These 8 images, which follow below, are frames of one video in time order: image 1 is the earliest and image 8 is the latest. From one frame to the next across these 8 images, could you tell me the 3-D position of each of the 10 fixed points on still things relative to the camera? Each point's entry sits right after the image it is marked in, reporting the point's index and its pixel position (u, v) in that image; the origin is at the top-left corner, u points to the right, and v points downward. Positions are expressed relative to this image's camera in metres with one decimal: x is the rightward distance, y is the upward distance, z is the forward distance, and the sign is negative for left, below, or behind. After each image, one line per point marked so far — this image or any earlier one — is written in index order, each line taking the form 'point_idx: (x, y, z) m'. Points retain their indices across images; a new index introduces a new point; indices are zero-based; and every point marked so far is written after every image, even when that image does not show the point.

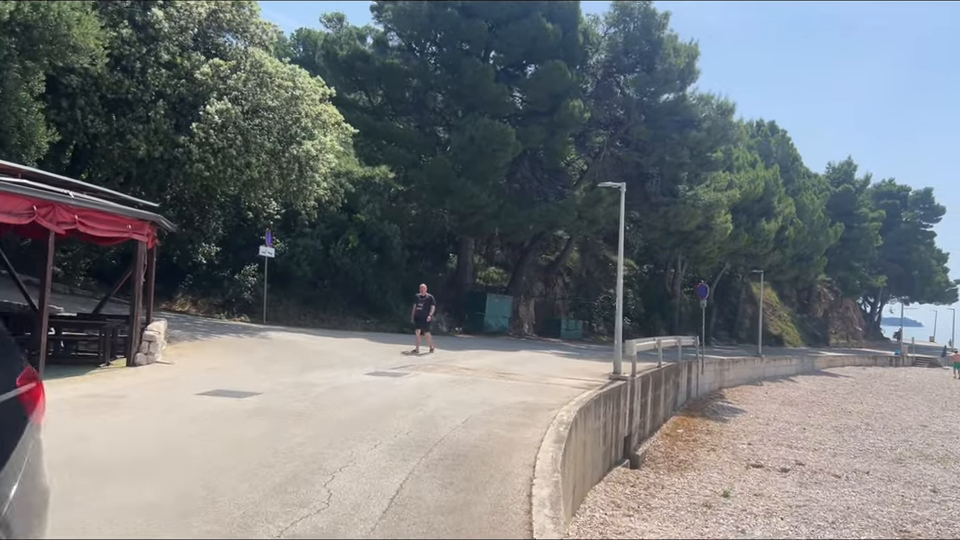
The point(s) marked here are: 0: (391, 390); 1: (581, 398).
0: (-1.7, -2.4, +14.4) m
1: (+2.1, -2.7, +15.3) m
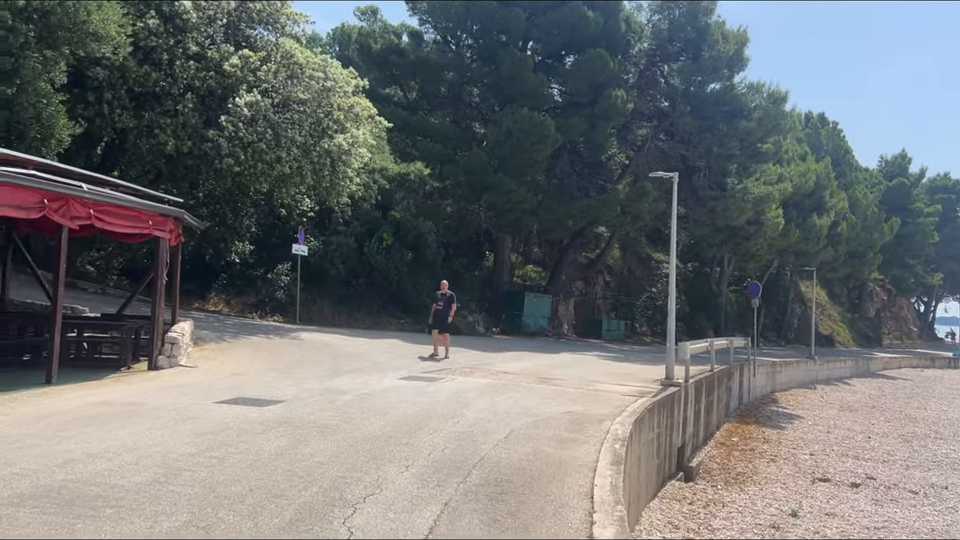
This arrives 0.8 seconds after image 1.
0: (-1.0, -2.3, +13.2) m
1: (+3.0, -2.6, +14.0) m
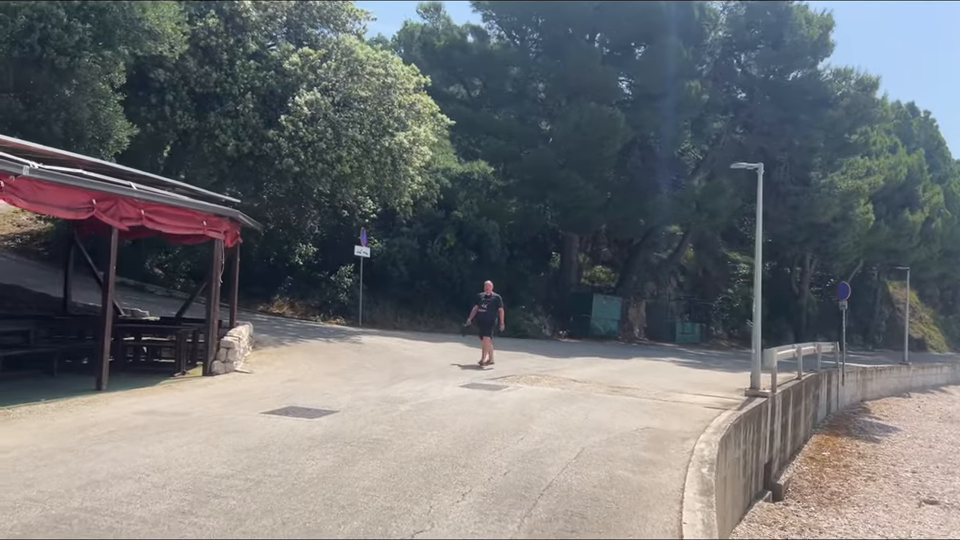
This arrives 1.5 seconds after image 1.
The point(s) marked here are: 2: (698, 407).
0: (+0.1, -2.3, +12.2) m
1: (+4.1, -2.6, +12.6) m
2: (+4.3, -2.7, +14.3) m
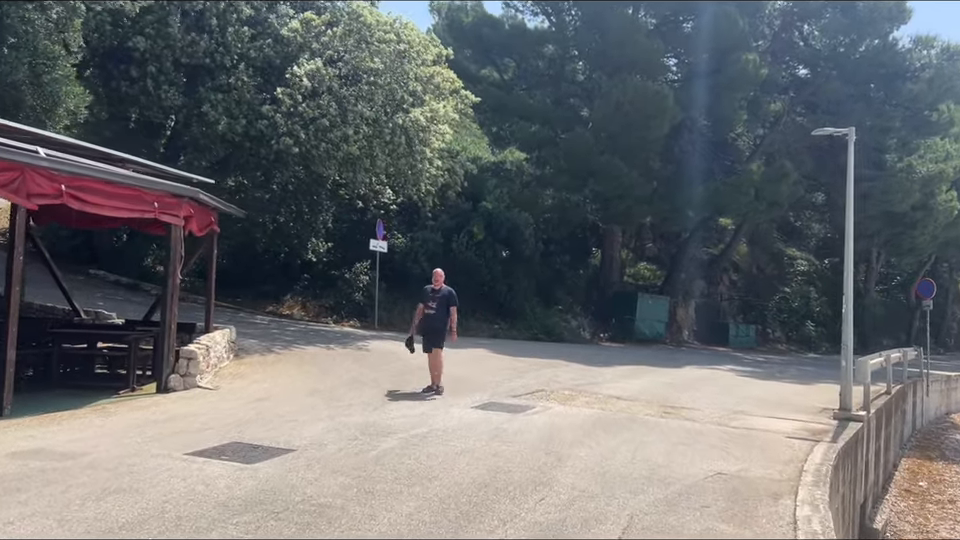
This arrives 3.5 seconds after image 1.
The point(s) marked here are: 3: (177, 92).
0: (+0.3, -2.2, +9.1) m
1: (+4.3, -2.5, +9.3) m
2: (+4.5, -2.5, +11.0) m
3: (-8.1, +4.8, +19.6) m
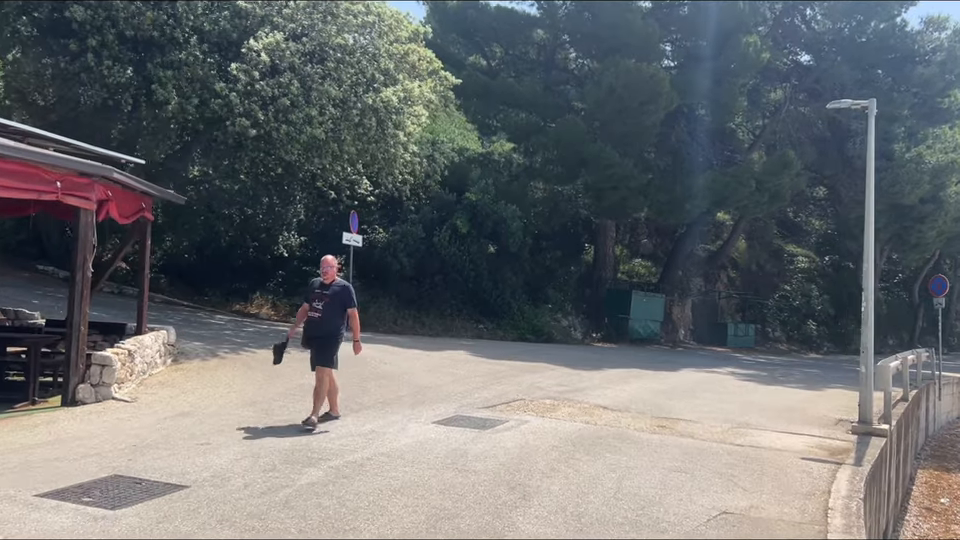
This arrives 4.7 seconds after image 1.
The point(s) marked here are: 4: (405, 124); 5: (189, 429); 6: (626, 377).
0: (-0.2, -2.1, +7.4) m
1: (+3.8, -2.3, +7.6) m
2: (+4.0, -2.4, +9.2) m
3: (-8.6, +4.9, +17.8) m
4: (-2.0, +3.9, +19.8) m
5: (-3.6, -1.9, +9.0) m
6: (+3.5, -2.5, +17.3) m
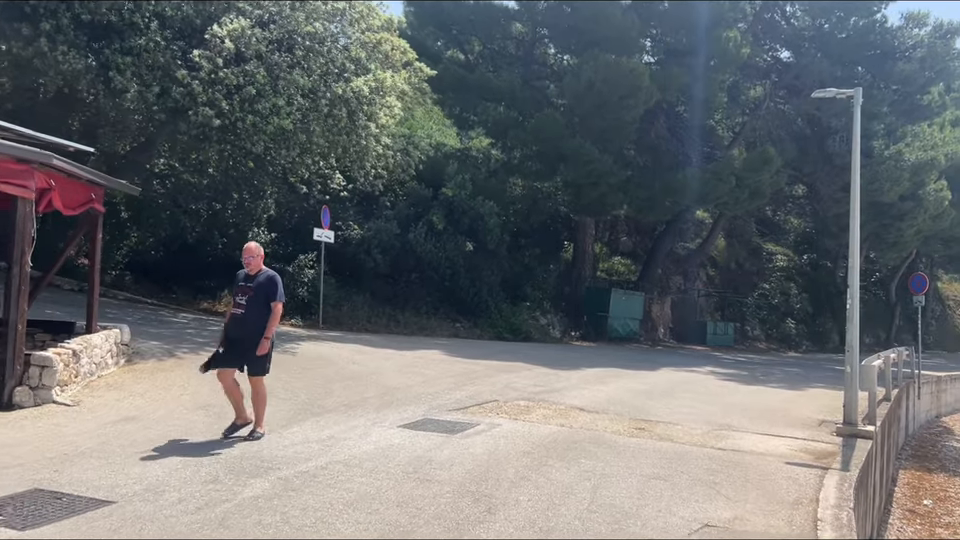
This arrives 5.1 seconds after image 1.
0: (-0.6, -2.0, +6.8) m
1: (+3.4, -2.3, +7.1) m
2: (+3.6, -2.4, +8.8) m
3: (-9.2, +5.0, +16.9) m
4: (-2.7, +4.0, +19.2) m
5: (-4.0, -1.9, +8.3) m
6: (+2.9, -2.4, +16.8) m
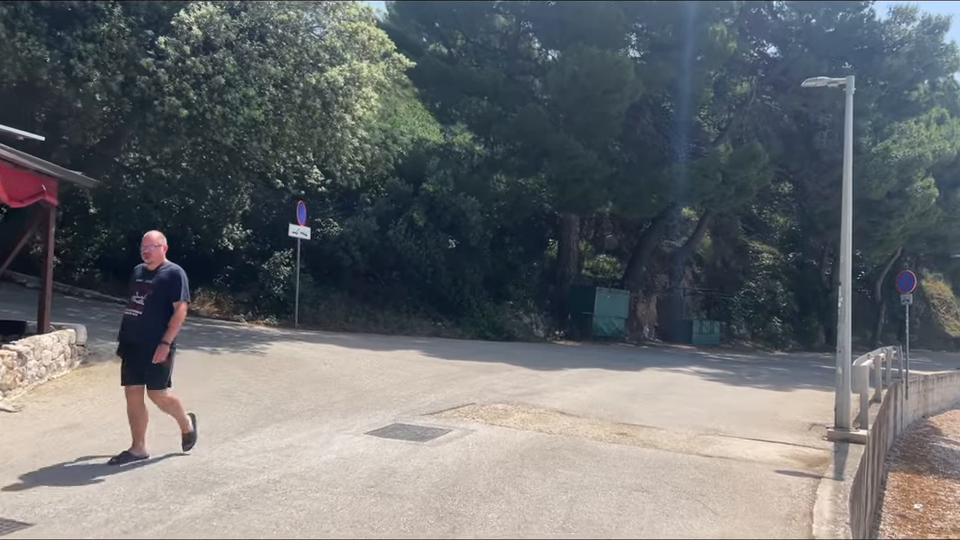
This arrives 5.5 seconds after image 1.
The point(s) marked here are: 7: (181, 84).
0: (-0.9, -2.0, +6.2) m
1: (+3.1, -2.2, +6.5) m
2: (+3.3, -2.3, +8.2) m
3: (-9.7, +5.0, +16.2) m
4: (-3.2, +4.1, +18.5) m
5: (-4.3, -1.8, +7.6) m
6: (+2.4, -2.4, +16.3) m
7: (-6.7, +4.2, +16.4) m
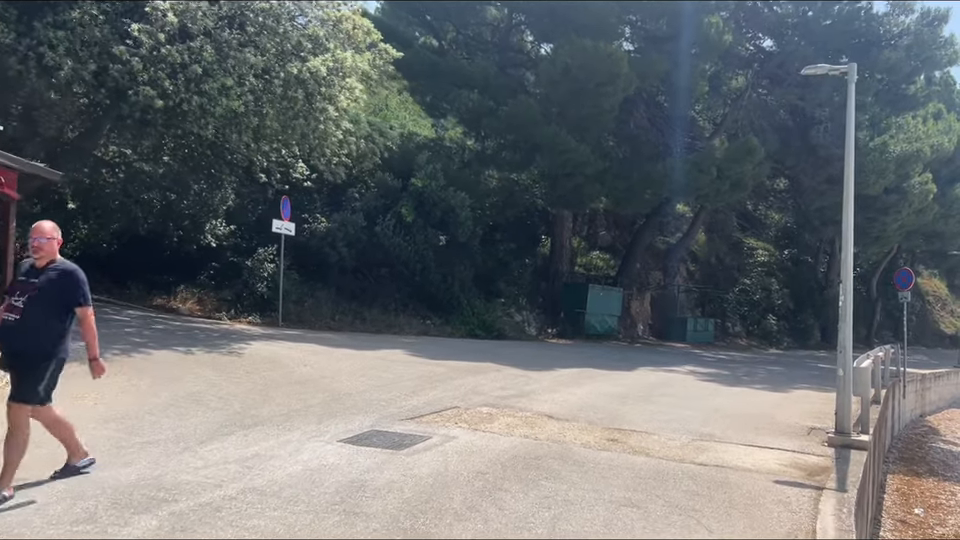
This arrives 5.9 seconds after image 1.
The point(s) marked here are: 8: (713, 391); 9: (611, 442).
0: (-1.1, -1.9, +5.6) m
1: (+2.9, -2.2, +6.0) m
2: (+3.0, -2.3, +7.7) m
3: (-10.0, +5.1, +15.5) m
4: (-3.5, +4.2, +17.9) m
5: (-4.5, -1.8, +7.0) m
6: (+2.1, -2.3, +15.8) m
7: (-7.0, +4.2, +15.7) m
8: (+5.0, -2.6, +15.6) m
9: (+1.7, -2.2, +9.6) m
